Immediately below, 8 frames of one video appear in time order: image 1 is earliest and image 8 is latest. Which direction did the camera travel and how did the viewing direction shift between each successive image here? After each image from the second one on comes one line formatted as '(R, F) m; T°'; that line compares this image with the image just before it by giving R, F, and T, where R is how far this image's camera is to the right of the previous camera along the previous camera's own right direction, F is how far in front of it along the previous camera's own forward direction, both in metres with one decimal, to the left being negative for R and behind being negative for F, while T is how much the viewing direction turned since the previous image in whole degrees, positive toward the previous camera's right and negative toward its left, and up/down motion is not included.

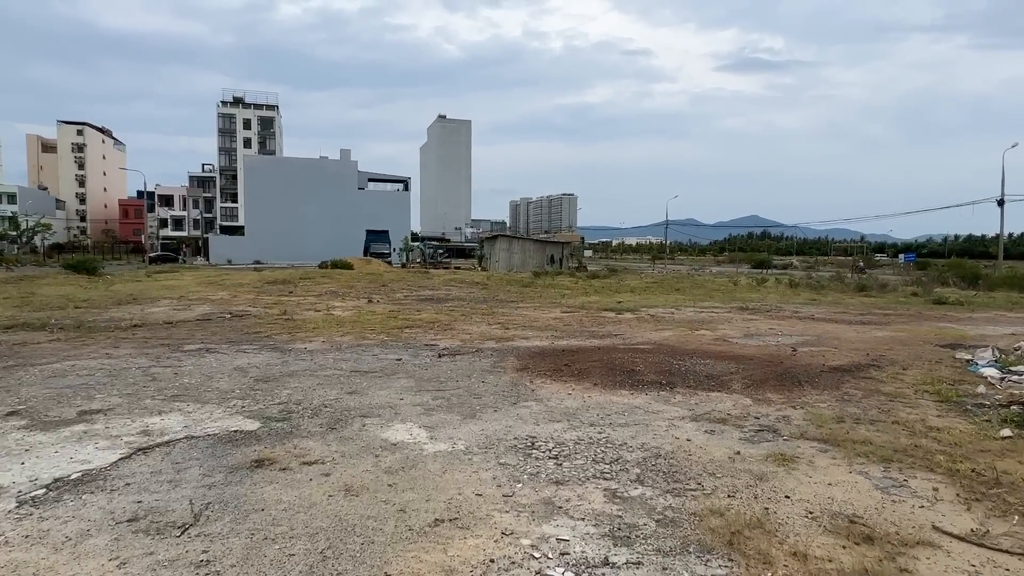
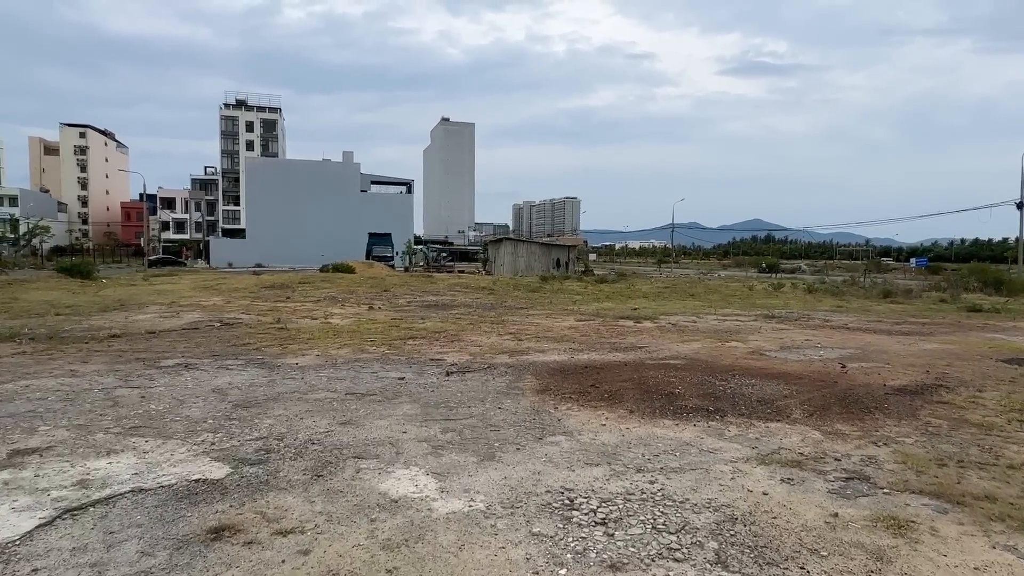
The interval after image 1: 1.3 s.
(-0.2, +1.1) m; 0°
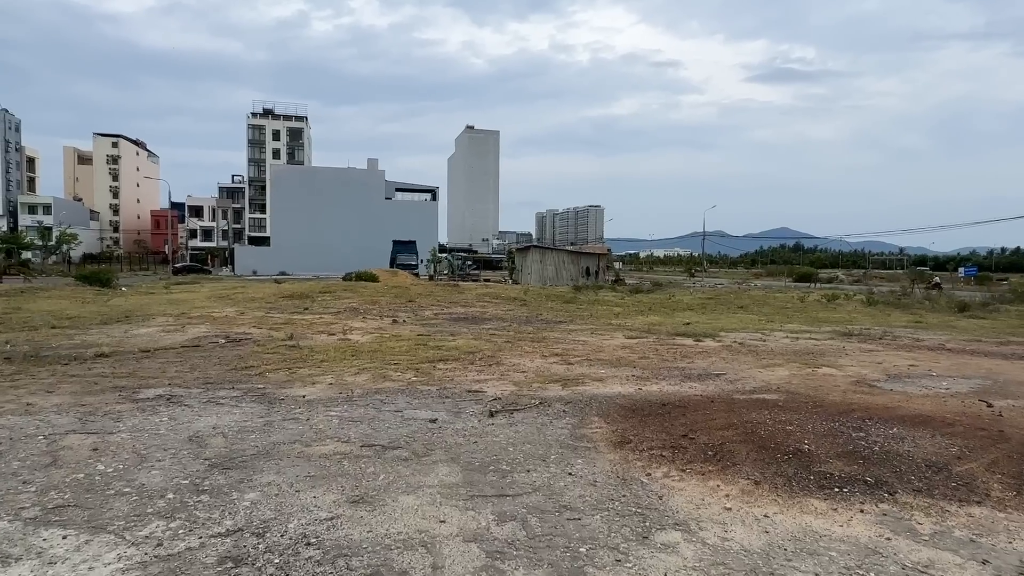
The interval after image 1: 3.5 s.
(-0.4, +1.7) m; -2°
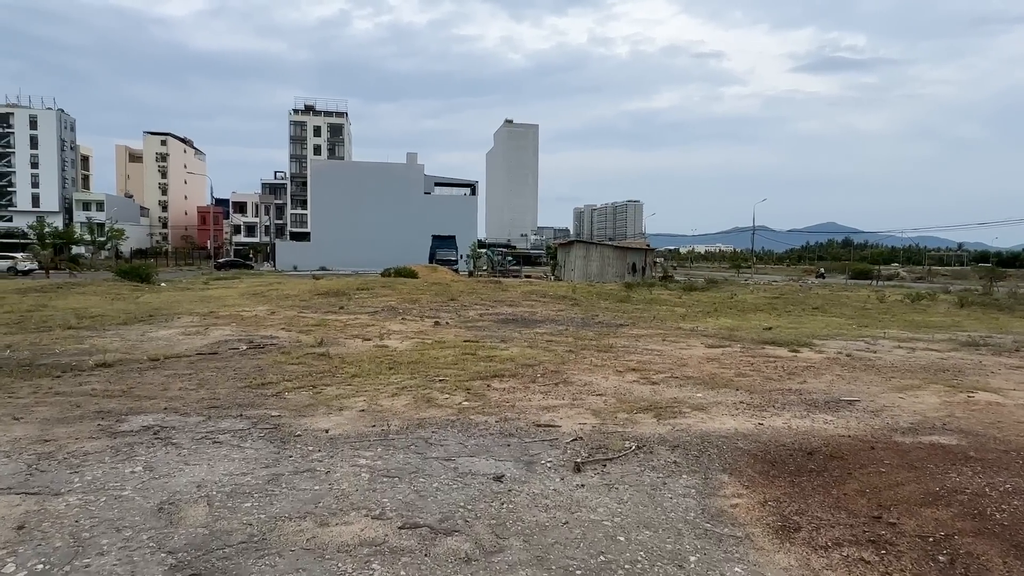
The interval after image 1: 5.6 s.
(-0.4, +1.7) m; -4°
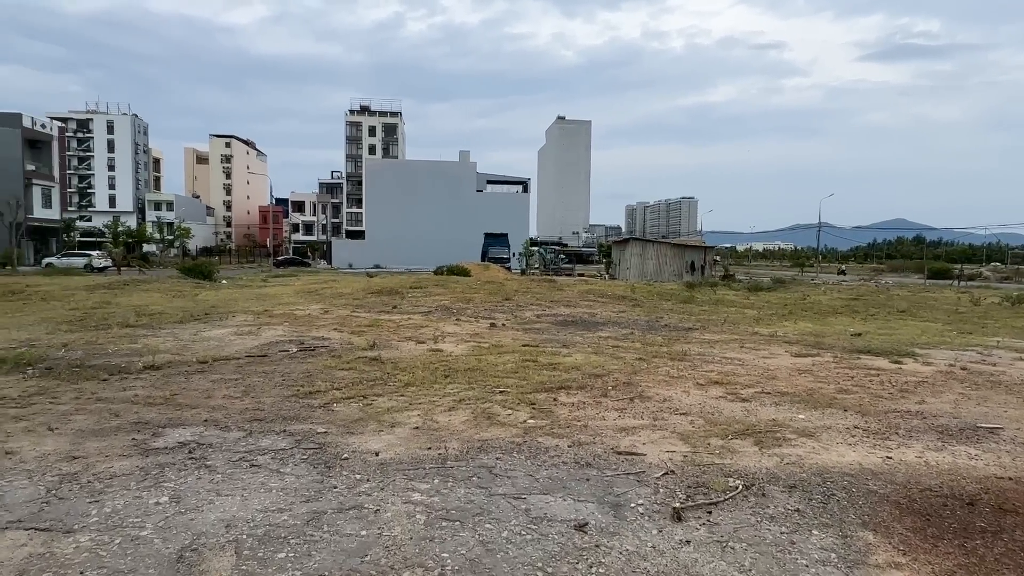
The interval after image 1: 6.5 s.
(-0.2, +0.8) m; -5°
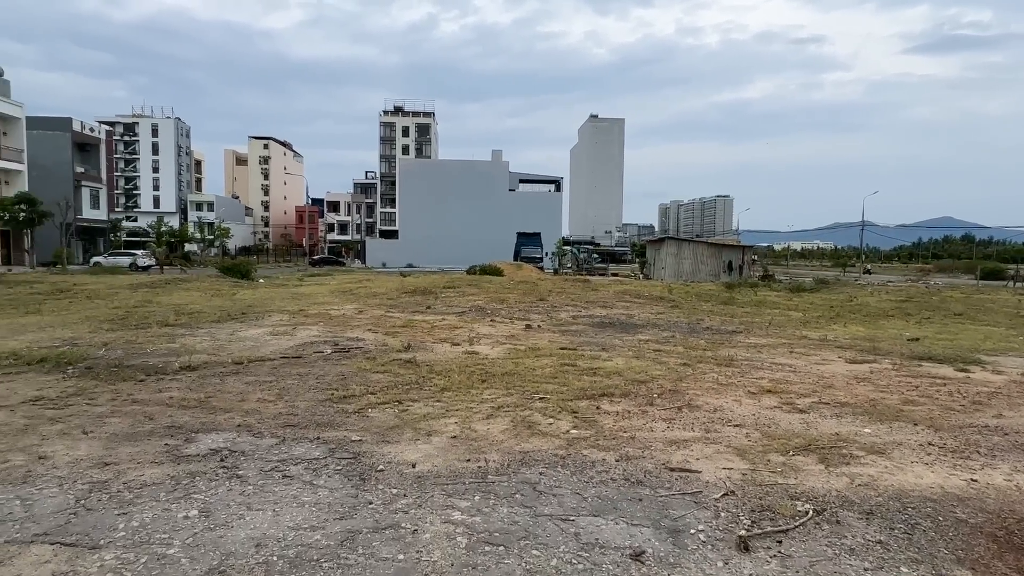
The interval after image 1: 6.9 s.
(-0.1, +0.3) m; -3°
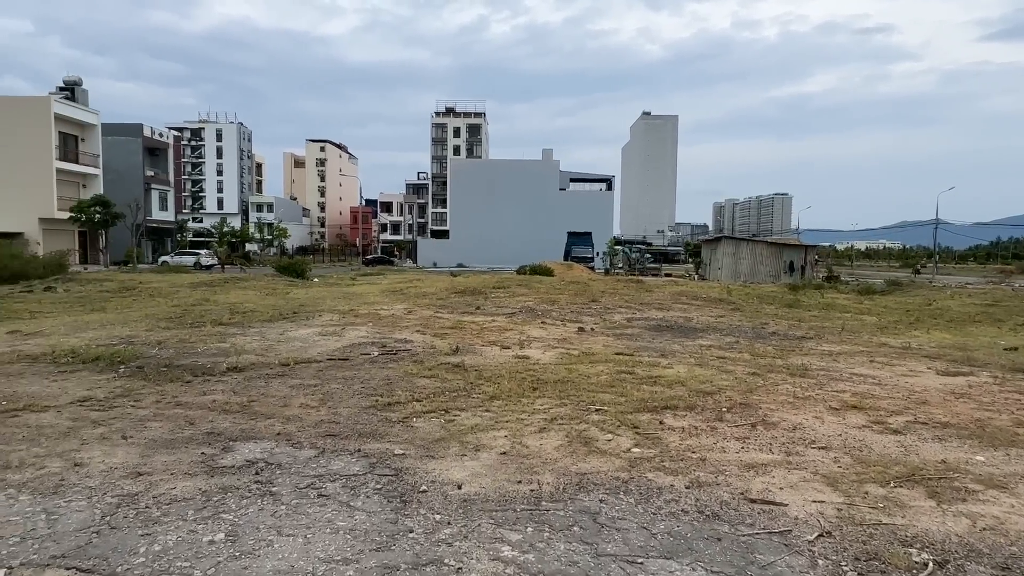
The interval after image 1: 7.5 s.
(-0.1, +0.5) m; -5°
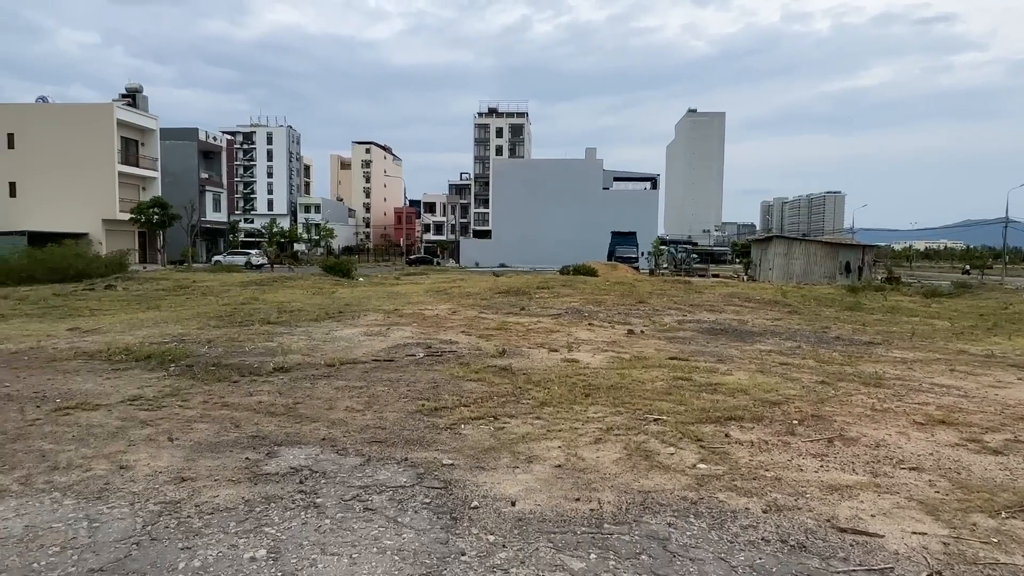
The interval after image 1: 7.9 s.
(-0.1, +0.3) m; -4°
